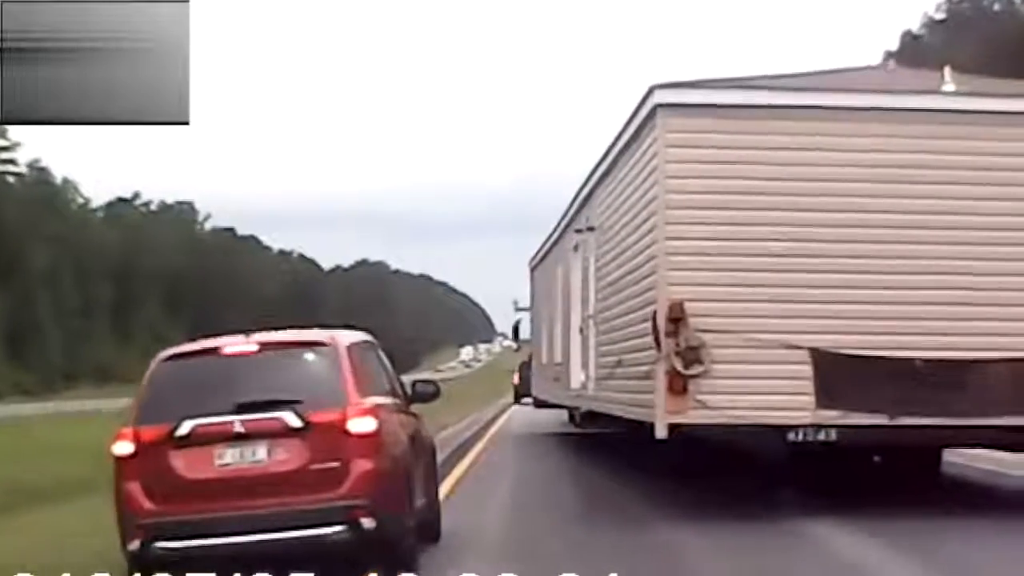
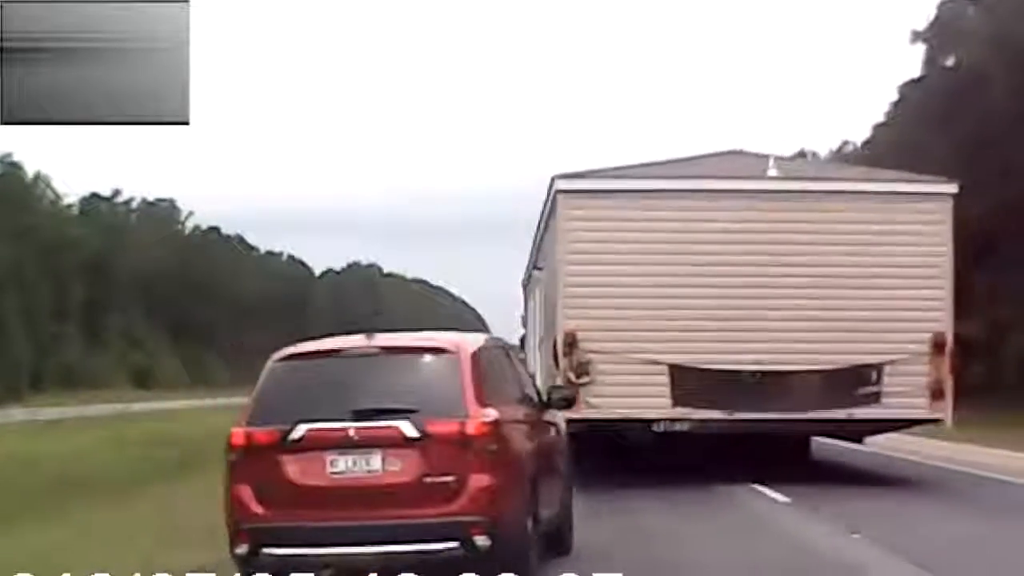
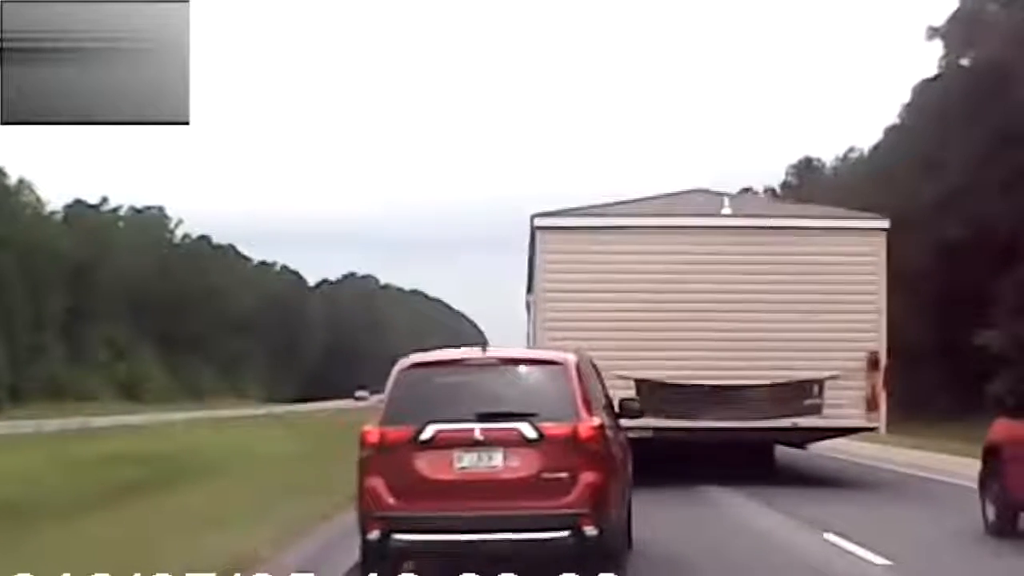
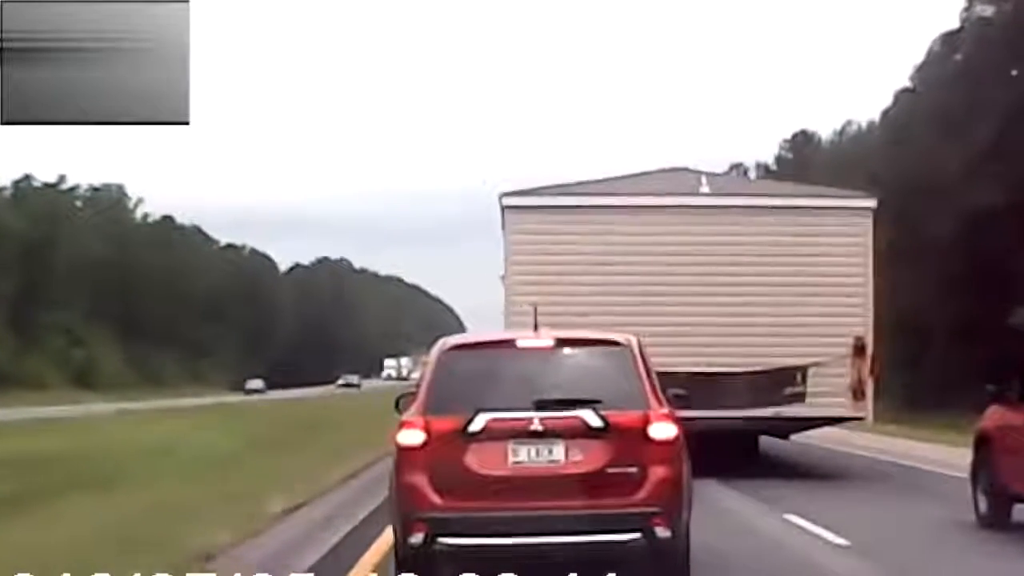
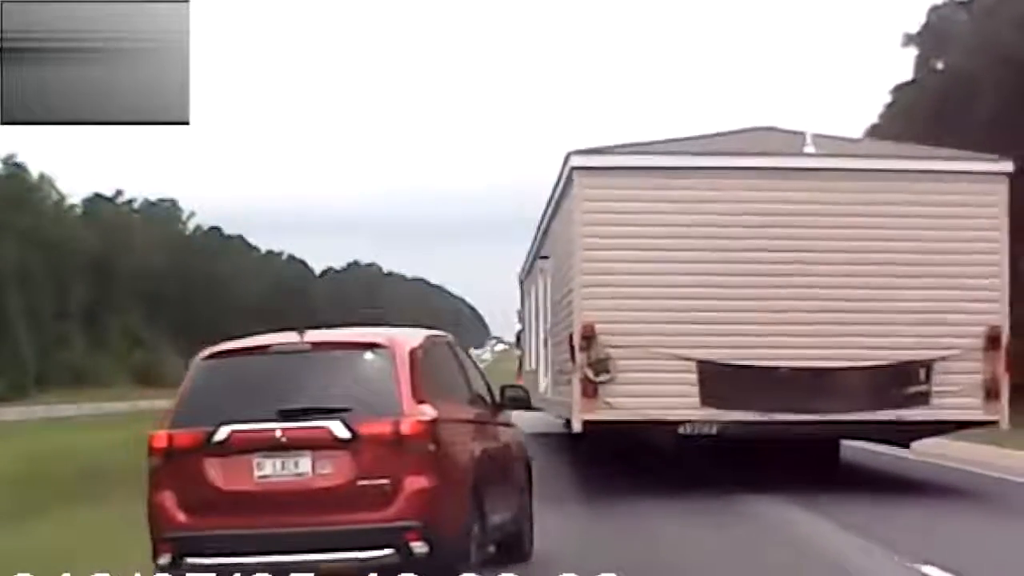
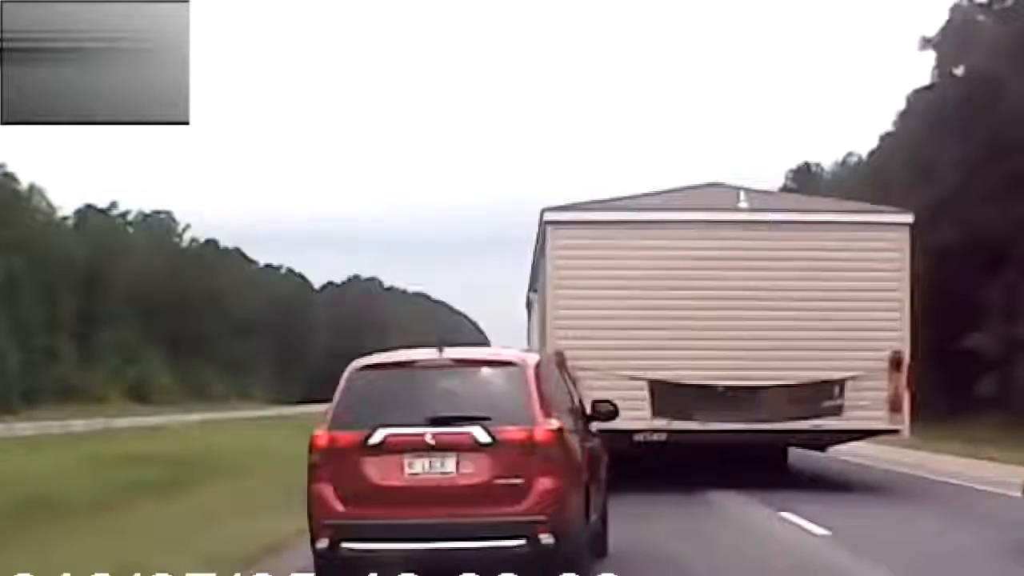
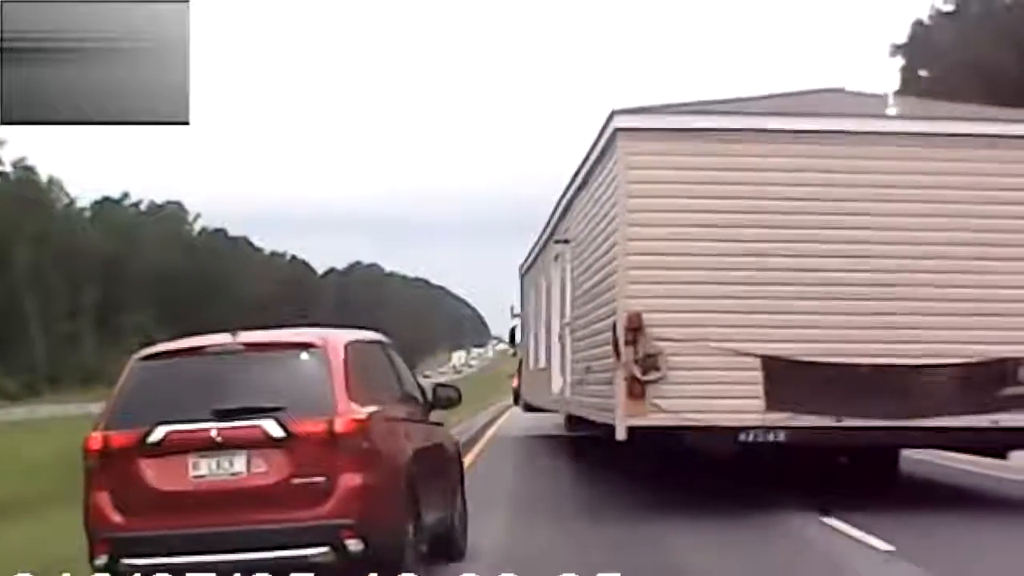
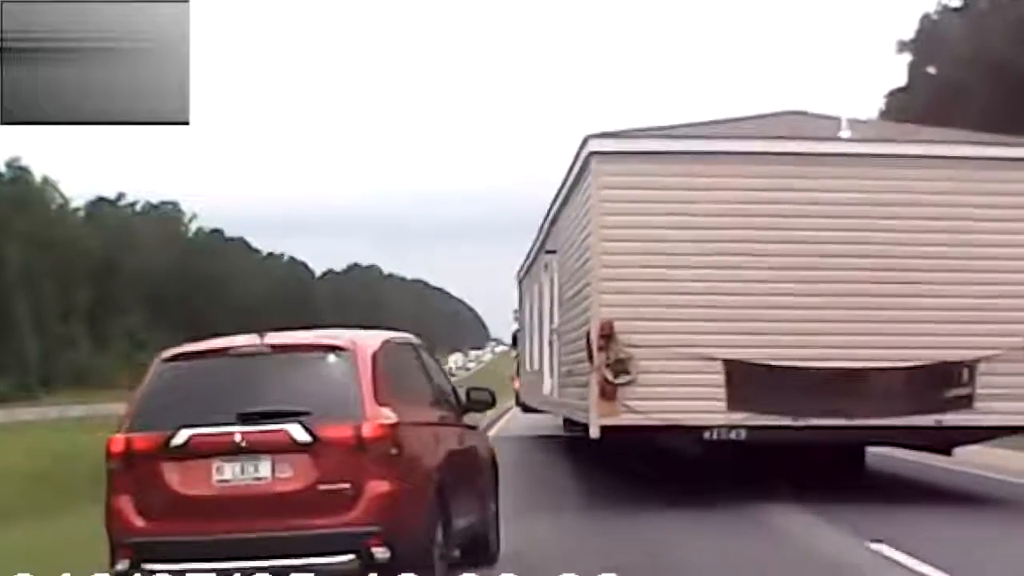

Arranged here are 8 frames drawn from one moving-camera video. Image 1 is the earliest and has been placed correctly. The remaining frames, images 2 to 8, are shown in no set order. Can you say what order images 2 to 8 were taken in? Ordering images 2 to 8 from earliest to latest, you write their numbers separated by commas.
7, 8, 5, 2, 6, 3, 4
